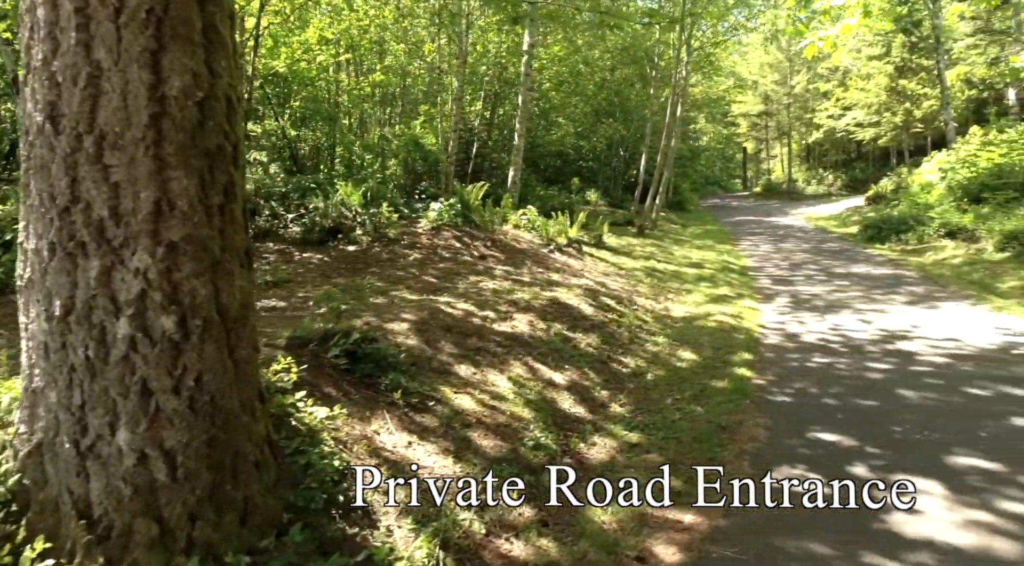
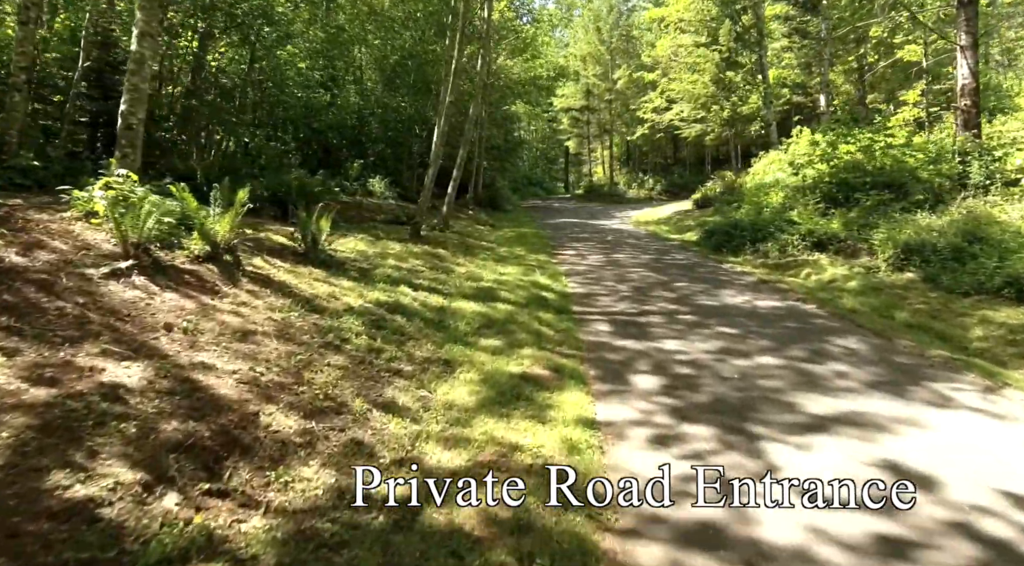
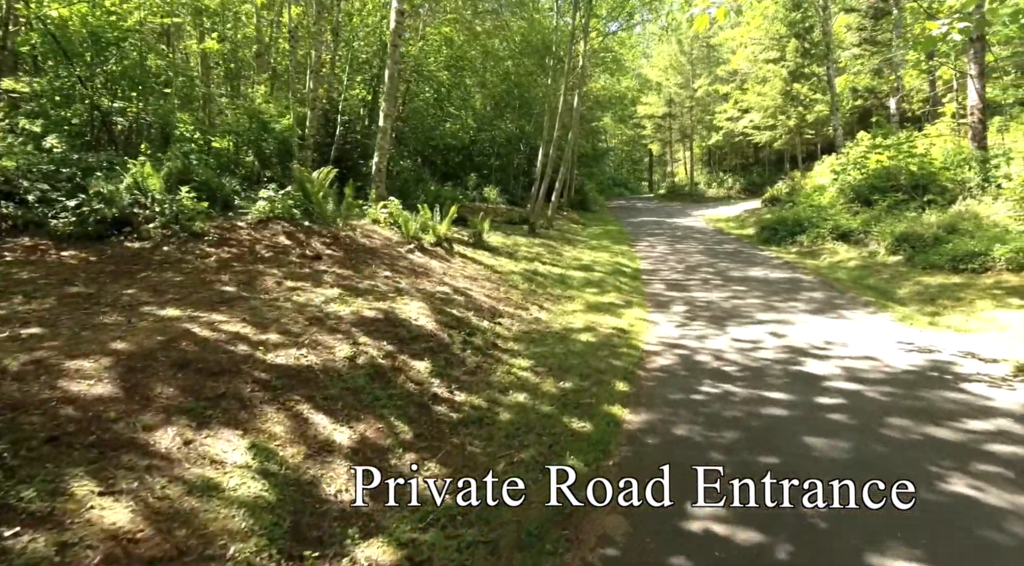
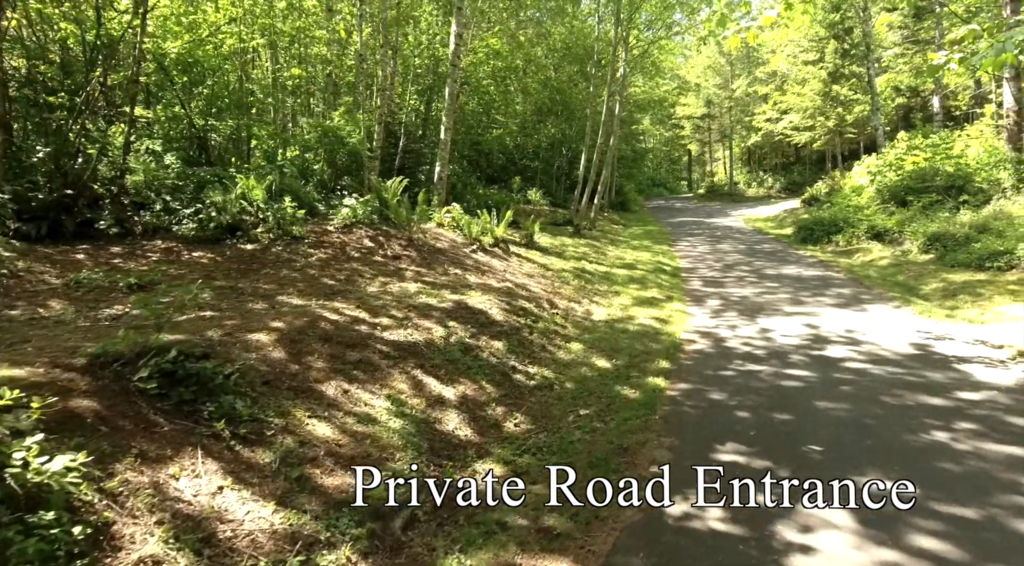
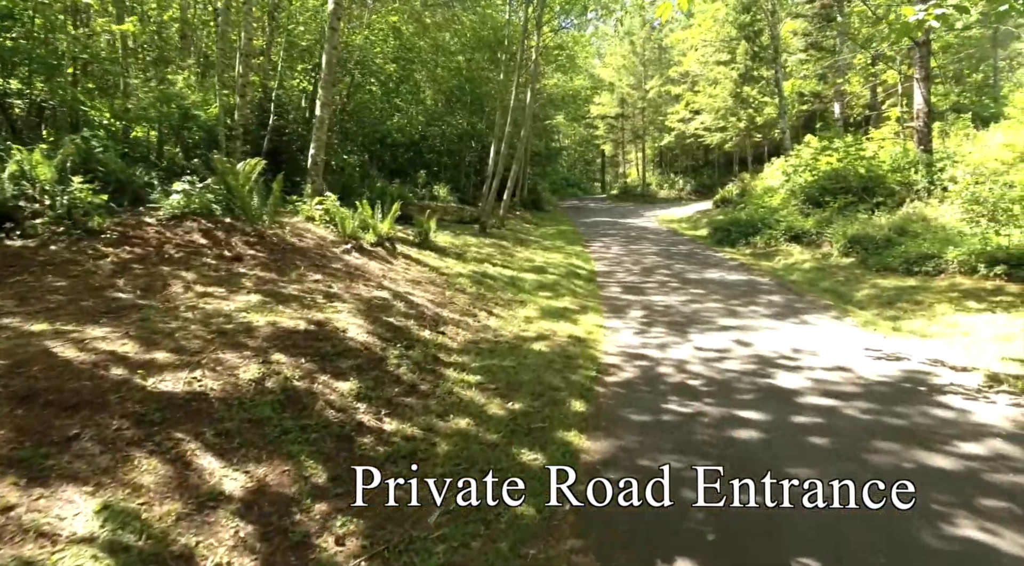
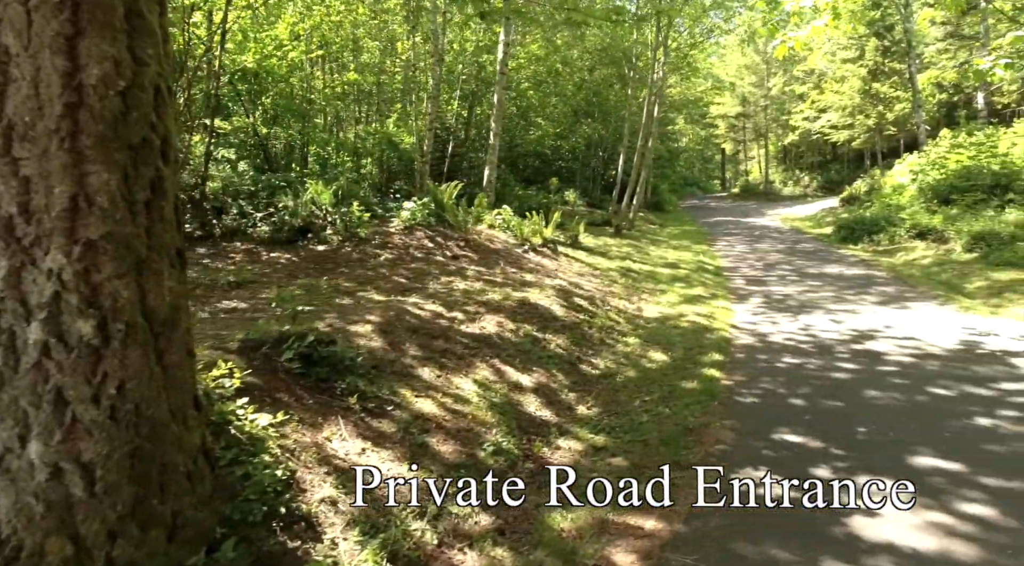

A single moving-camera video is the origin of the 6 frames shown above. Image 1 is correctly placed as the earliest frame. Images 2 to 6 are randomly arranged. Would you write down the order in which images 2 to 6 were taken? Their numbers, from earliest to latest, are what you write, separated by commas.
6, 4, 3, 5, 2
